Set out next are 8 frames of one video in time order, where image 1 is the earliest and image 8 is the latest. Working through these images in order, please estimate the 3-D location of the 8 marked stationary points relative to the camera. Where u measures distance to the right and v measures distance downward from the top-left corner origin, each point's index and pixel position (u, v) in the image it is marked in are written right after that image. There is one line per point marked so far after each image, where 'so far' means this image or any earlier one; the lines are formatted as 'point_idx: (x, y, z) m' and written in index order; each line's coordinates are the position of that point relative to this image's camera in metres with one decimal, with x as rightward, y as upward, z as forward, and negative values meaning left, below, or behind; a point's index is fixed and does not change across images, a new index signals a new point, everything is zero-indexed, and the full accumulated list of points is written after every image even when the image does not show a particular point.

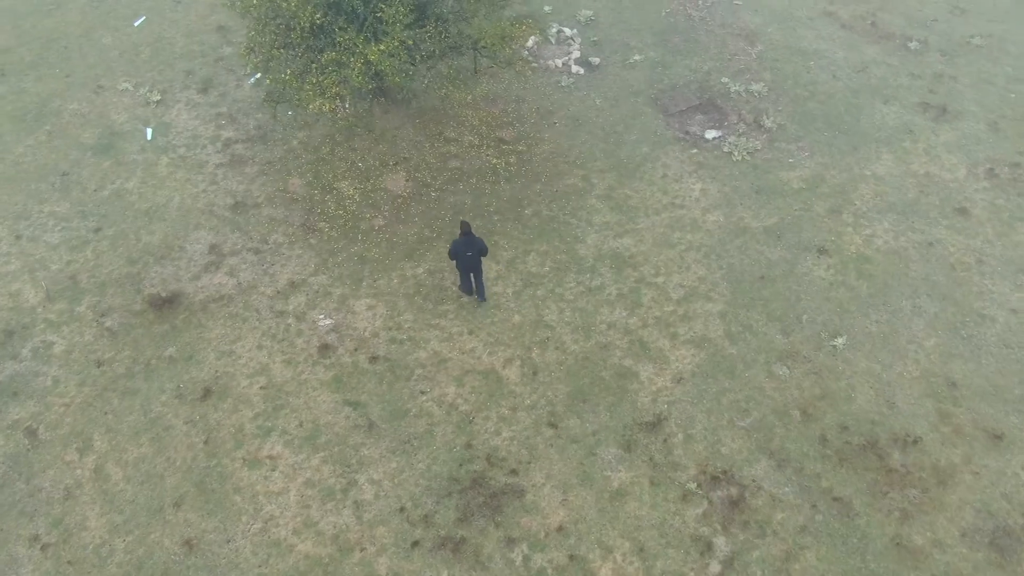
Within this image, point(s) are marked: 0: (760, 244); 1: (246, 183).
0: (+3.7, +0.7, +13.7) m
1: (-4.3, +1.7, +14.6) m
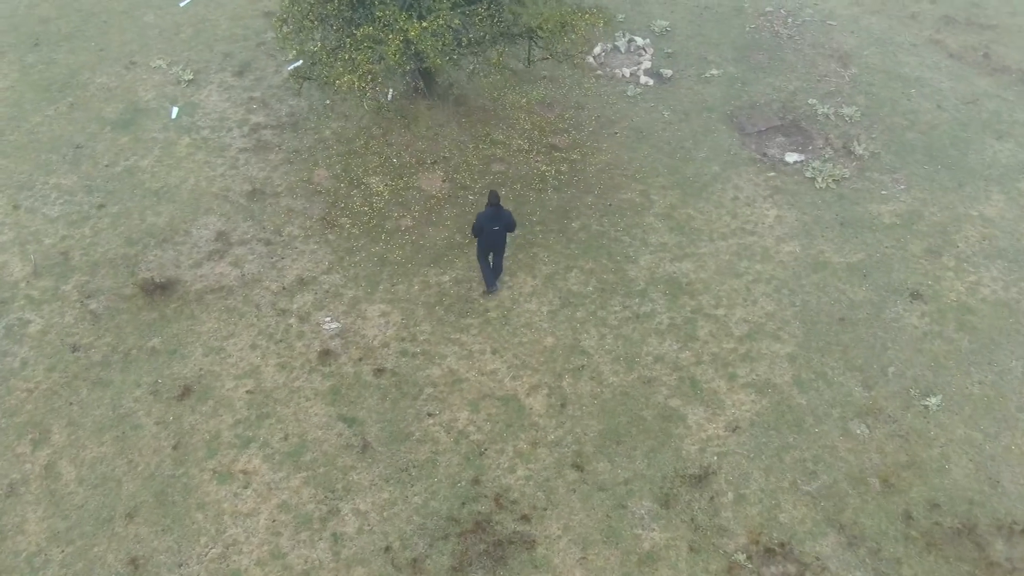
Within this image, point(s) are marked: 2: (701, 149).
0: (+4.3, +0.1, +11.7) m
1: (-3.6, +1.7, +13.3) m
2: (+2.8, +2.1, +13.7) m
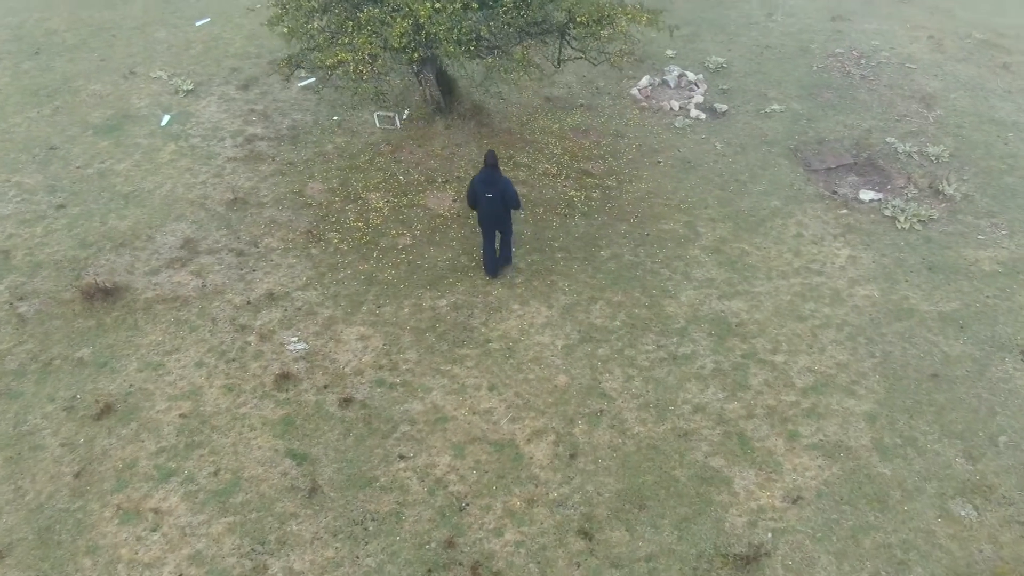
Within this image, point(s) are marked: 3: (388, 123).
0: (+4.4, -0.5, +9.4) m
1: (-3.3, +1.4, +11.6) m
2: (+3.2, +1.3, +11.7) m
3: (-1.8, +2.3, +12.8) m
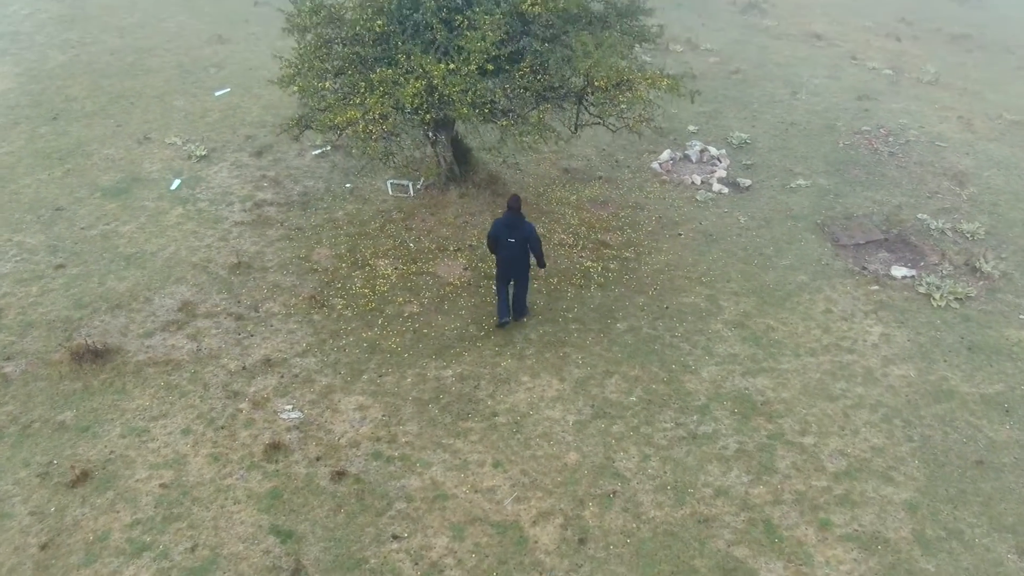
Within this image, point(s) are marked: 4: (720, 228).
0: (+4.4, -1.2, +8.7) m
1: (-3.1, +0.5, +11.3) m
2: (+3.3, +0.4, +11.1) m
3: (-1.5, +1.3, +12.5) m
4: (+2.7, +0.8, +11.8) m
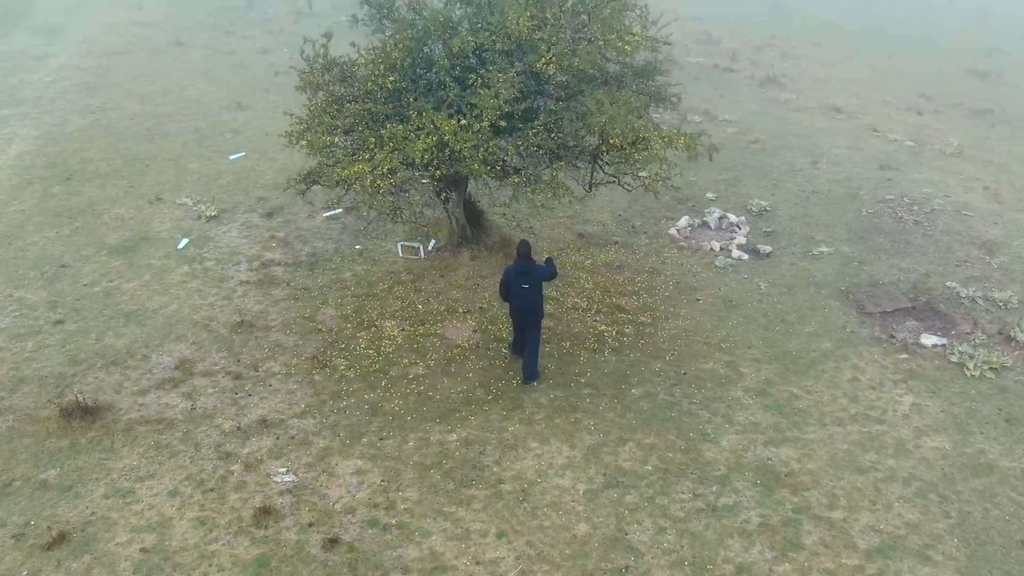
0: (+4.5, -1.8, +8.1) m
1: (-3.0, -0.2, +11.0) m
2: (+3.5, -0.4, +10.7) m
3: (-1.4, +0.5, +12.3) m
4: (+2.9, -0.1, +11.4) m
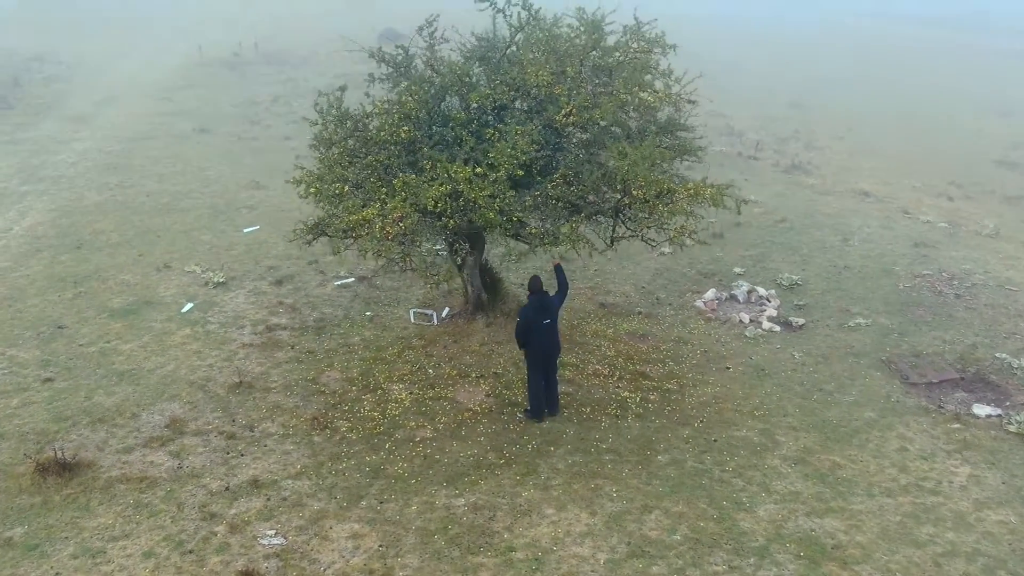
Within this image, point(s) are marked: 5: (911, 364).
0: (+4.6, -2.2, +7.1) m
1: (-2.8, -0.9, +10.3) m
2: (+3.6, -1.1, +9.9) m
3: (-1.1, -0.4, +11.7) m
4: (+3.0, -0.9, +10.6) m
5: (+4.6, -0.9, +10.5) m
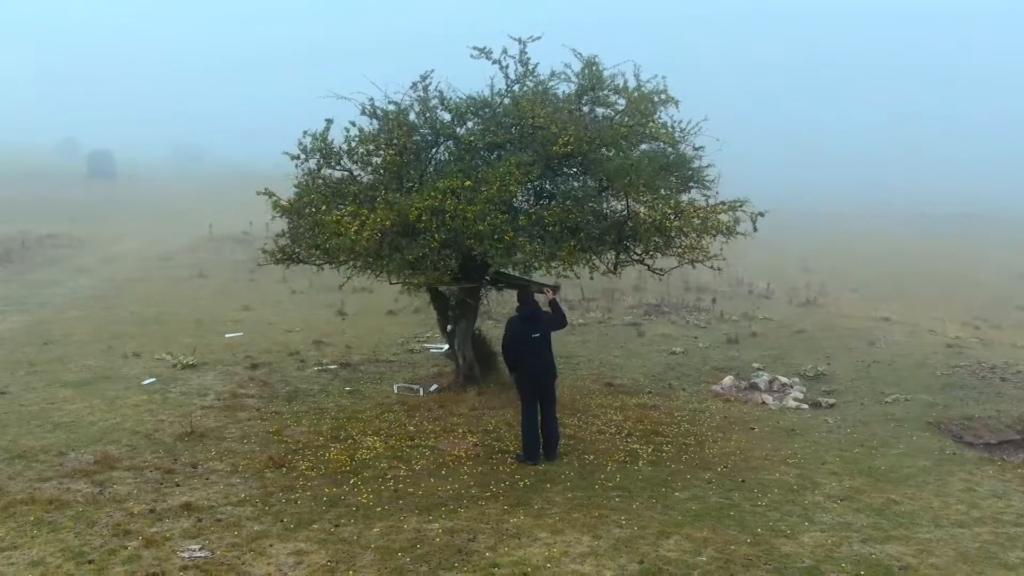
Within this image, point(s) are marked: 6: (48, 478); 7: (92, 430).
0: (+4.5, -1.8, +5.5) m
1: (-2.9, -1.3, +9.1) m
2: (+3.6, -1.5, +8.5) m
3: (-1.2, -1.2, +10.5) m
4: (+3.0, -1.4, +9.3) m
5: (+4.5, -1.4, +9.1) m
6: (-3.7, -1.5, +7.3) m
7: (-4.0, -1.4, +8.7) m
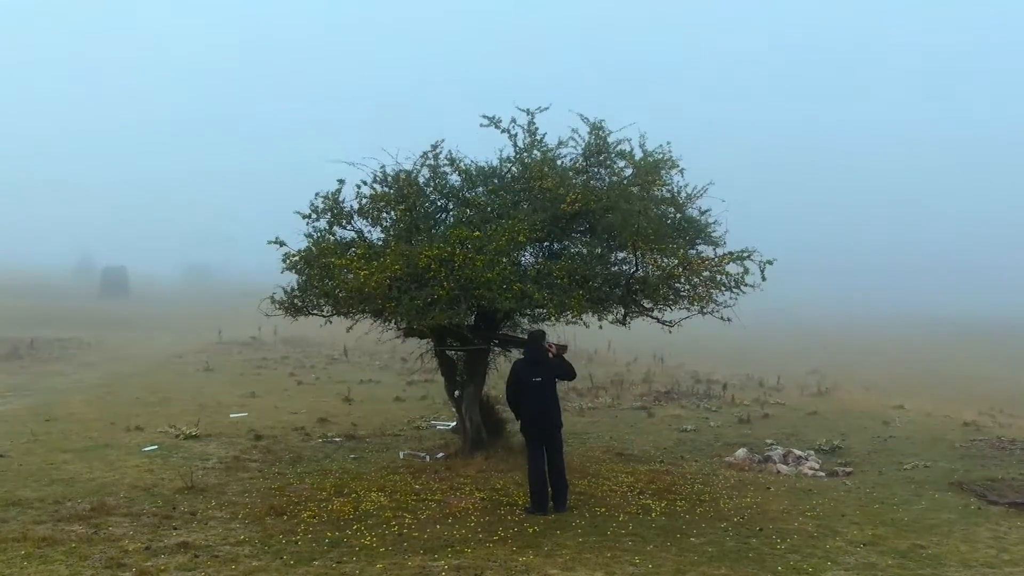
0: (+4.5, -1.9, +5.2) m
1: (-2.8, -1.9, +8.9) m
2: (+3.6, -2.0, +8.2) m
3: (-1.1, -1.9, +10.2) m
4: (+3.1, -2.0, +9.0) m
5: (+4.6, -2.0, +8.8) m
6: (-3.7, -1.8, +7.1) m
7: (-3.9, -1.8, +8.5) m
